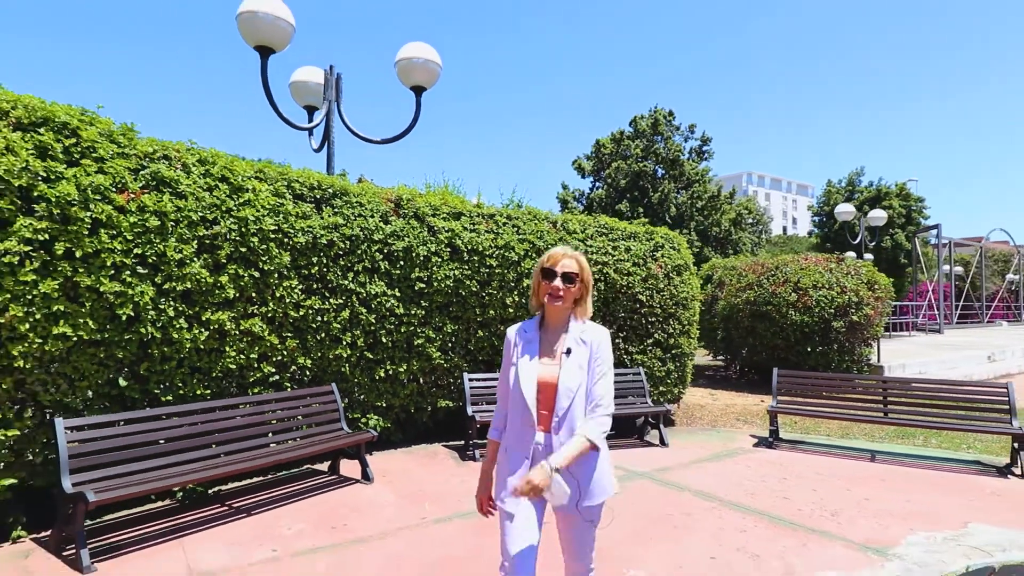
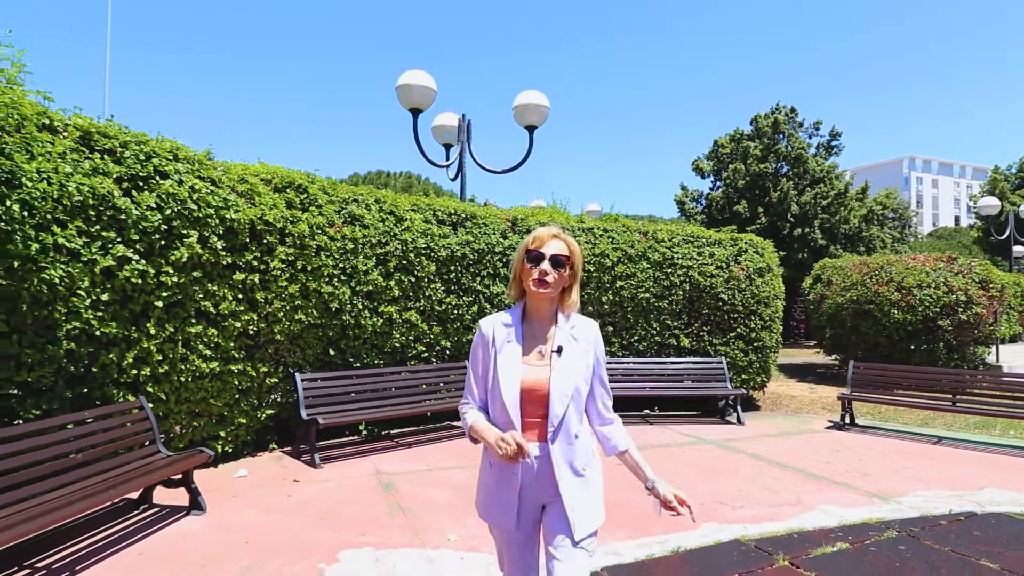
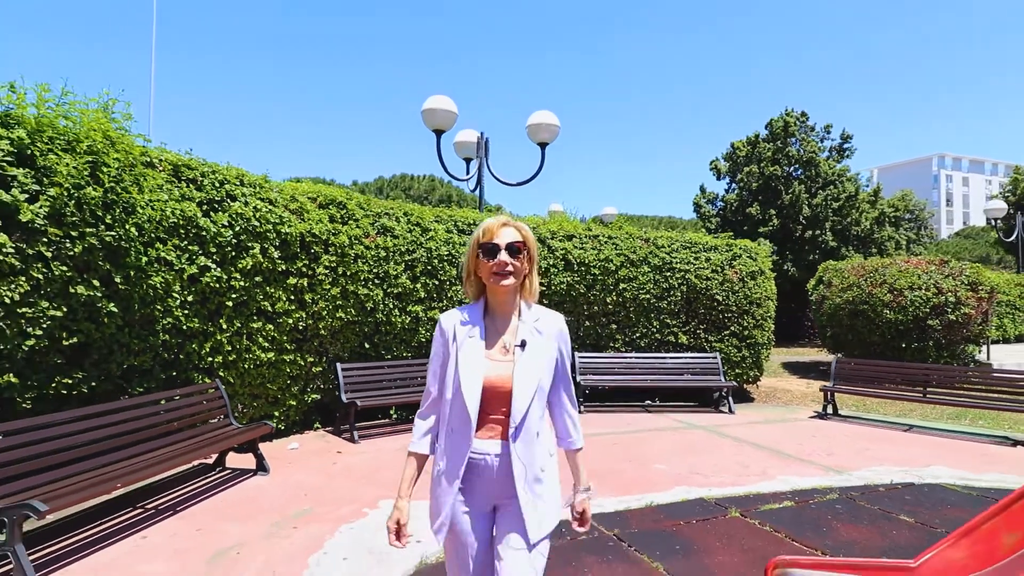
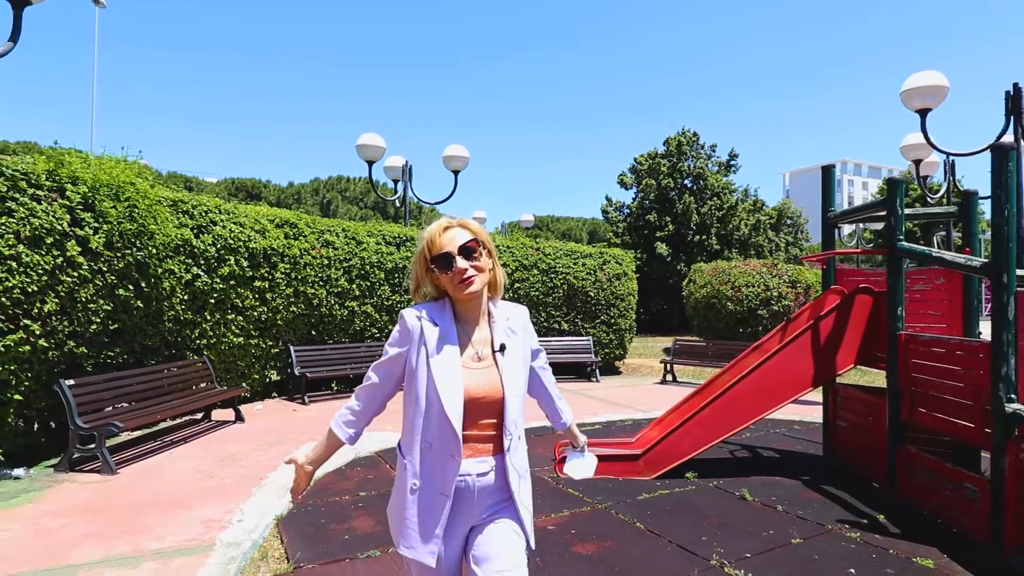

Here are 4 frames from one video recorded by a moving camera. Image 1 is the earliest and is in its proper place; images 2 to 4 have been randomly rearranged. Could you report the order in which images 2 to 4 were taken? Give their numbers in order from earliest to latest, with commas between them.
2, 3, 4
